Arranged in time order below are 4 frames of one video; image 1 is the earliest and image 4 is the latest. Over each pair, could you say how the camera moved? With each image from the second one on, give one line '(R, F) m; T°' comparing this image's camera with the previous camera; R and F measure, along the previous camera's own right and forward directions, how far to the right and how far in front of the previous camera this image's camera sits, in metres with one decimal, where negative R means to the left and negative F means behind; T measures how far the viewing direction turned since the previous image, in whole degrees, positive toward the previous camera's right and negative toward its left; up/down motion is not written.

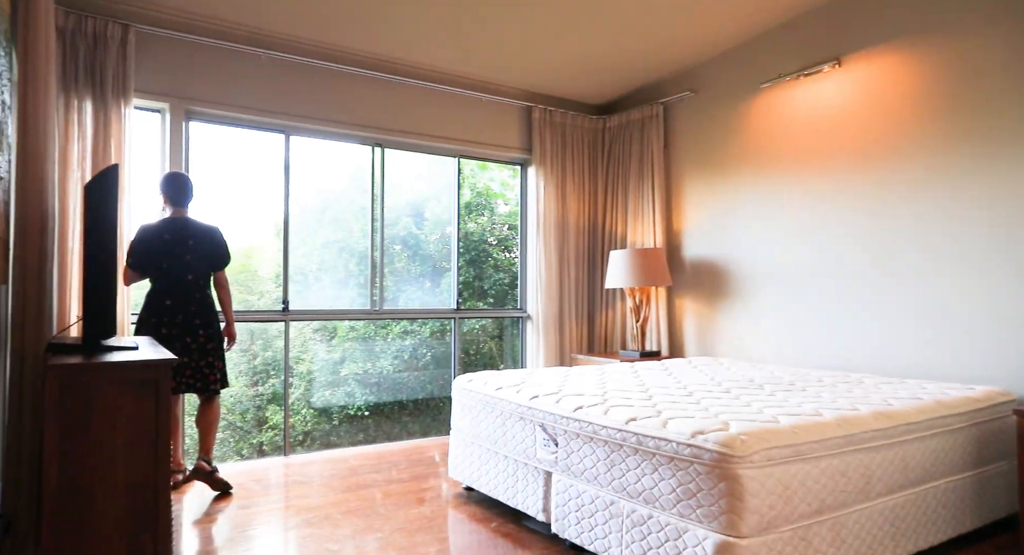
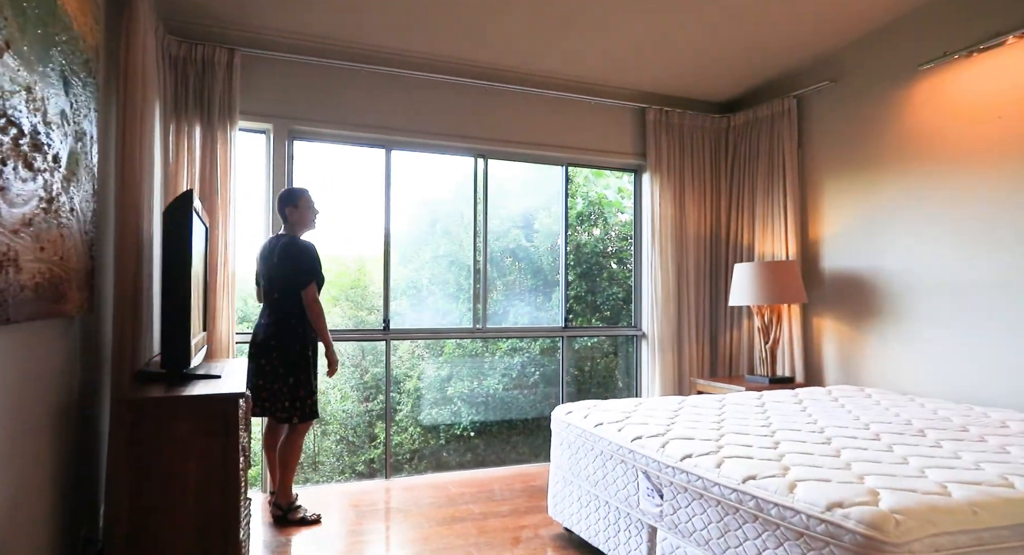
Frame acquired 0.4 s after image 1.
(+0.1, +0.2) m; -12°
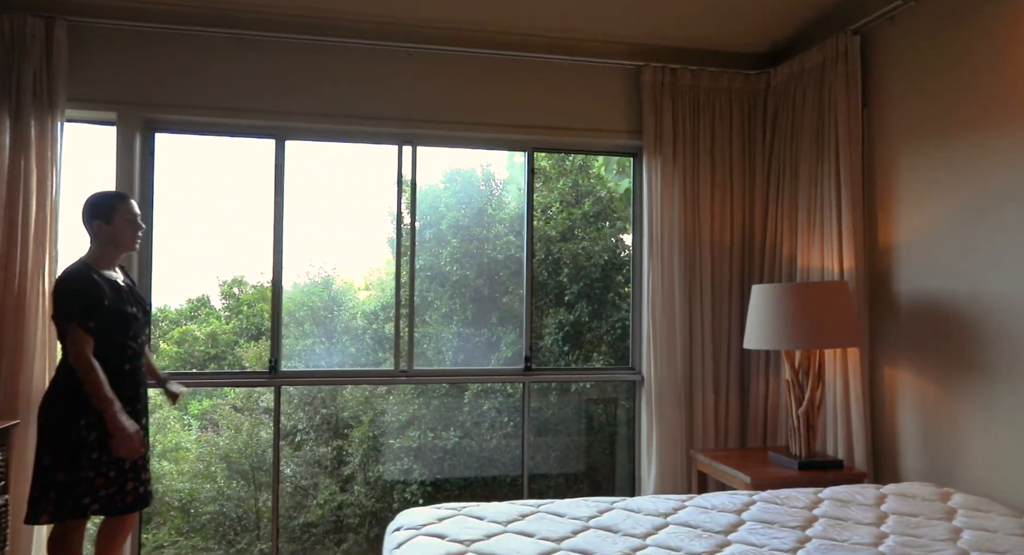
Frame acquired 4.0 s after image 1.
(+0.9, +1.0) m; -11°
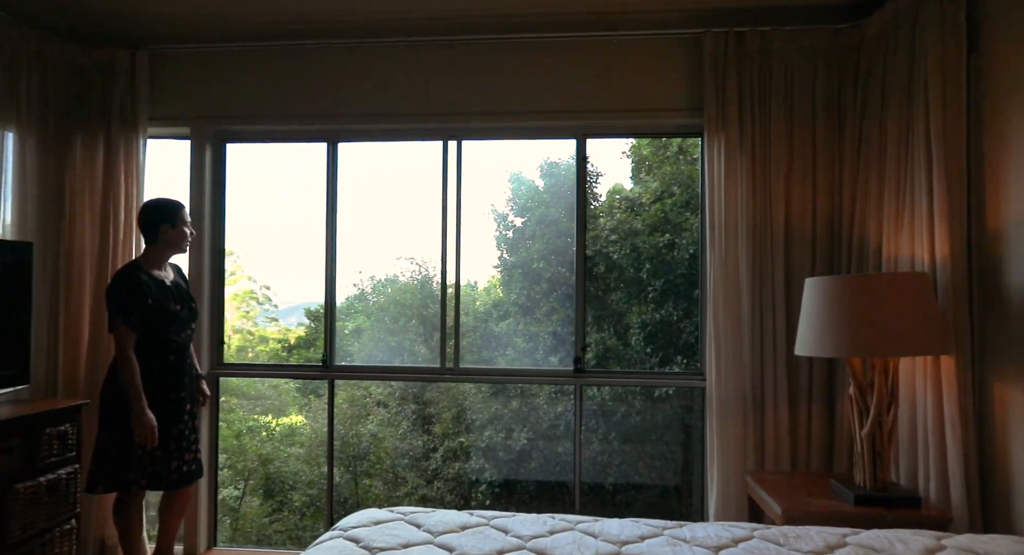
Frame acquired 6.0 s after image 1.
(+0.6, +0.2) m; -17°
